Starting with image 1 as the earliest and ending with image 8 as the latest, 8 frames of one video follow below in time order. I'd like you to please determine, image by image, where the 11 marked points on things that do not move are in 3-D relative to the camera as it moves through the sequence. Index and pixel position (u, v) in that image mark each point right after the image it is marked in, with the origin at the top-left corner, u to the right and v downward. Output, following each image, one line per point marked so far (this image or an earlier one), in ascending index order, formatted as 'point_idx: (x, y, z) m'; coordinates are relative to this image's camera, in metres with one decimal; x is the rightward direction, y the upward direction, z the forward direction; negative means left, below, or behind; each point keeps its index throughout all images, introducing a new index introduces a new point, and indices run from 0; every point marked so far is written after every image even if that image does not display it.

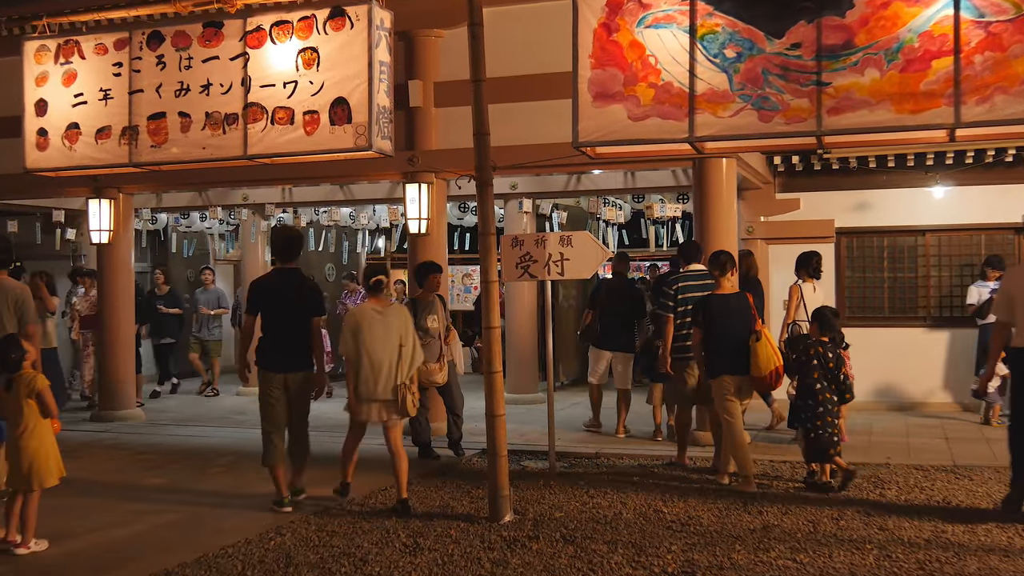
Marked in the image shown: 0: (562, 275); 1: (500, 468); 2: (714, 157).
0: (+0.3, +0.1, +8.3) m
1: (-0.1, -1.0, +6.5) m
2: (+1.6, +1.1, +9.8) m
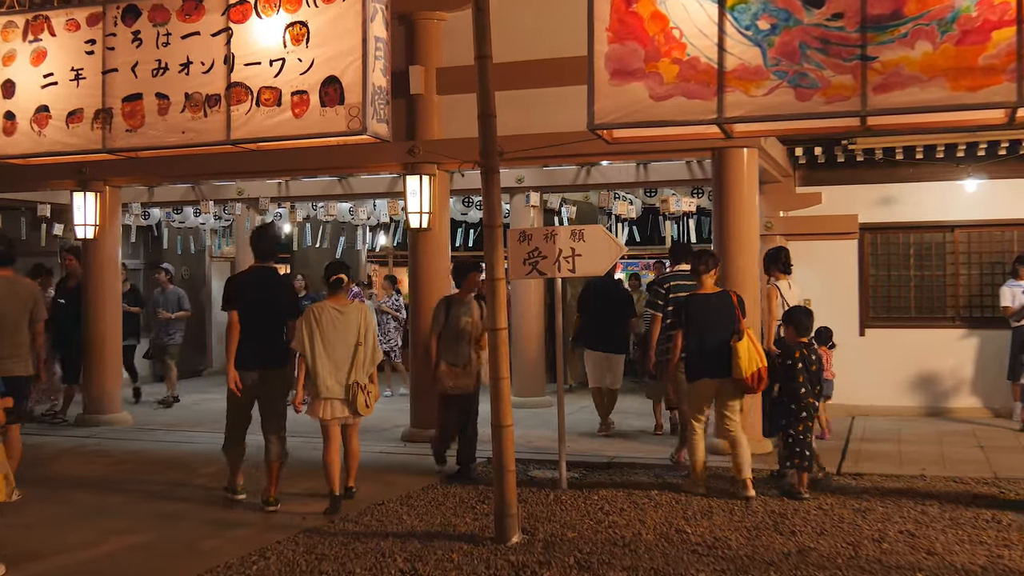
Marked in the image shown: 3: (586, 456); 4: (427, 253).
0: (+0.4, +0.1, +7.7) m
1: (0.0, -1.0, +5.9) m
2: (+1.7, +1.1, +9.2) m
3: (+0.5, -1.3, +9.1) m
4: (-0.7, +0.3, +10.1) m
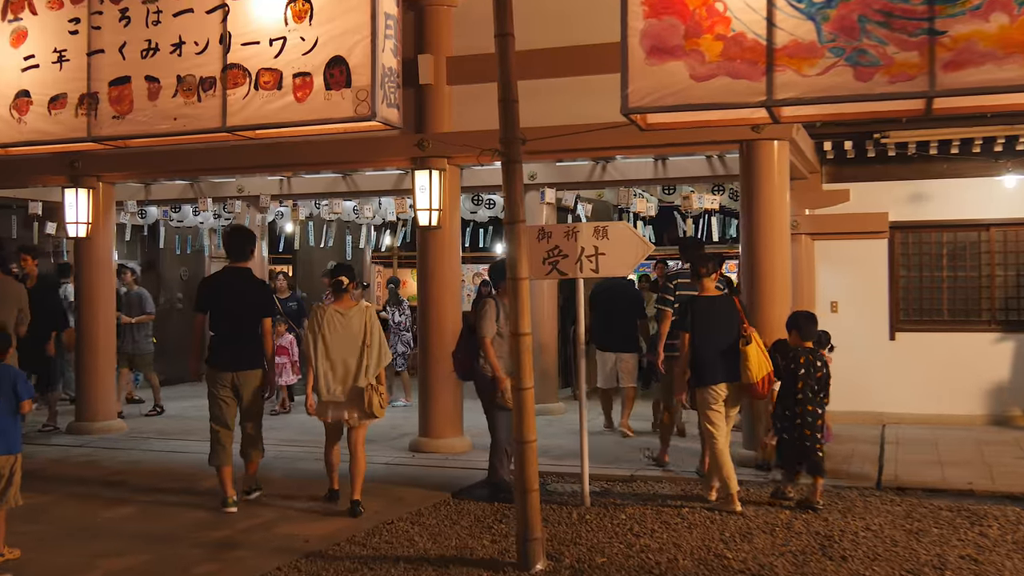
0: (+0.5, +0.1, +7.2) m
1: (+0.1, -1.0, +5.4) m
2: (+1.8, +1.1, +8.6) m
3: (+0.6, -1.3, +8.6) m
4: (-0.6, +0.3, +9.5) m
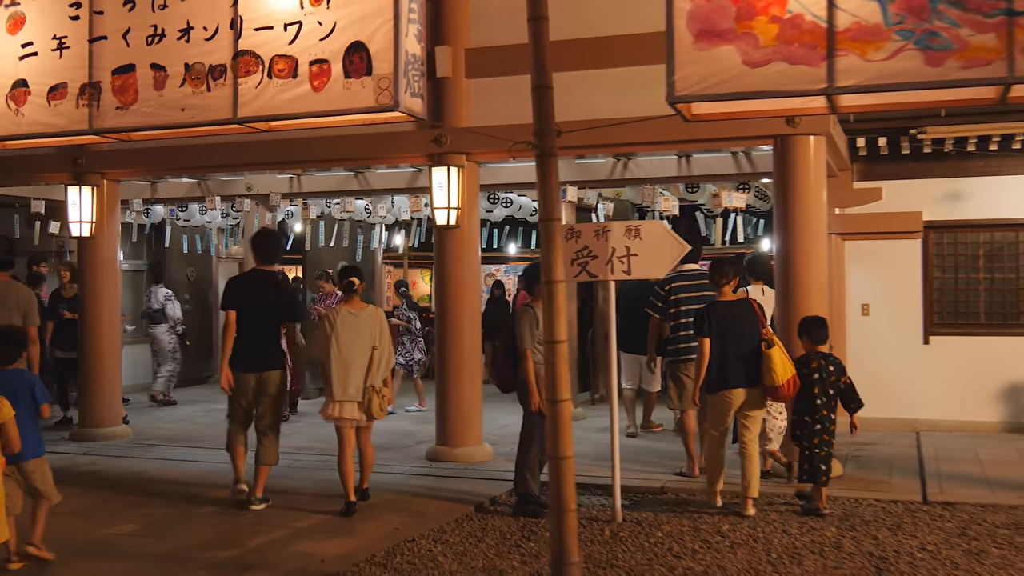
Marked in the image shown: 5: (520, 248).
0: (+0.7, +0.1, +6.8) m
1: (+0.2, -1.0, +5.0) m
2: (+2.0, +1.0, +8.2) m
3: (+0.8, -1.3, +8.2) m
4: (-0.4, +0.3, +9.1) m
5: (+0.1, +0.5, +16.4) m
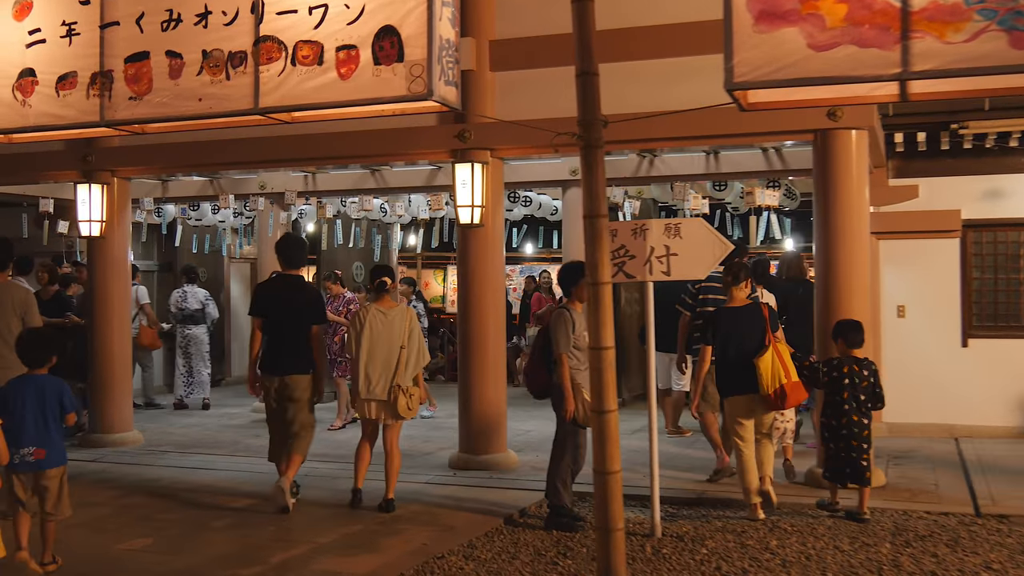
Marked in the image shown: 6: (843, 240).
0: (+0.8, +0.1, +6.4) m
1: (+0.4, -1.0, +4.6) m
2: (+2.1, +1.0, +7.8) m
3: (+1.0, -1.3, +7.8) m
4: (-0.2, +0.2, +8.8) m
5: (+0.3, +0.5, +16.1) m
6: (+2.2, +0.3, +7.9) m
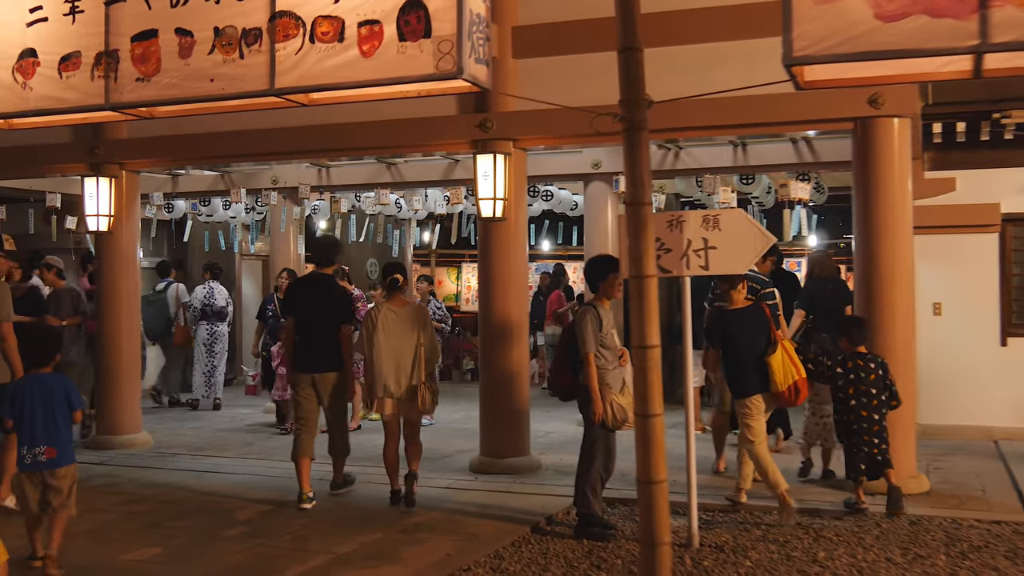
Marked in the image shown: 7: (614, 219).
0: (+1.0, +0.1, +6.1) m
1: (+0.5, -1.0, +4.3) m
2: (+2.3, +1.1, +7.5) m
3: (+1.1, -1.3, +7.5) m
4: (-0.1, +0.3, +8.4) m
5: (+0.6, +0.6, +15.7) m
6: (+2.3, +0.4, +7.5) m
7: (+0.9, +0.6, +11.0) m
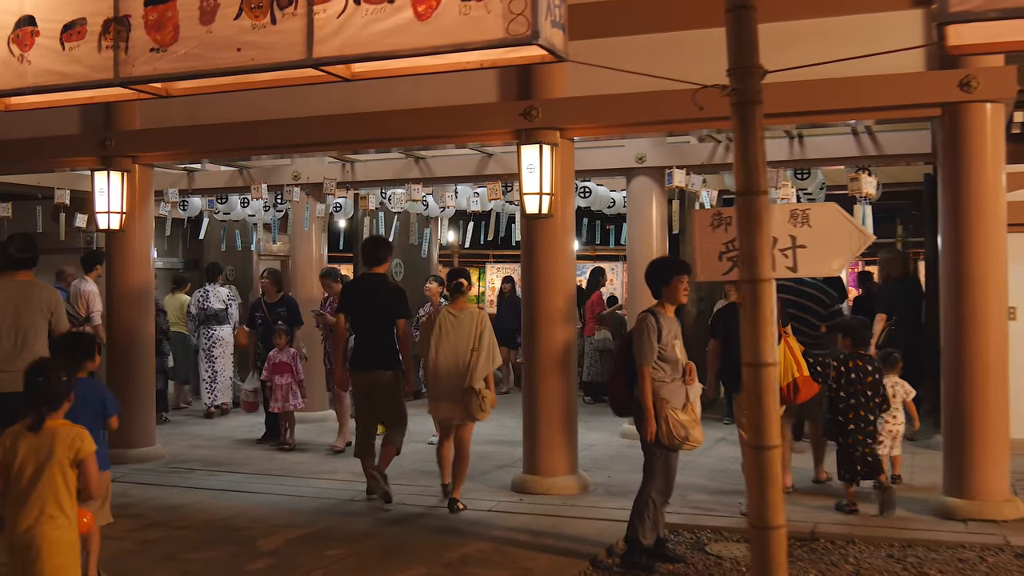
0: (+1.3, +0.1, +5.3) m
1: (+0.8, -1.0, +3.5) m
2: (+2.6, +1.0, +6.7) m
3: (+1.4, -1.3, +6.8) m
4: (+0.2, +0.3, +7.7) m
5: (+0.9, +0.5, +15.0) m
6: (+2.6, +0.3, +6.8) m
7: (+1.2, +0.6, +10.3) m
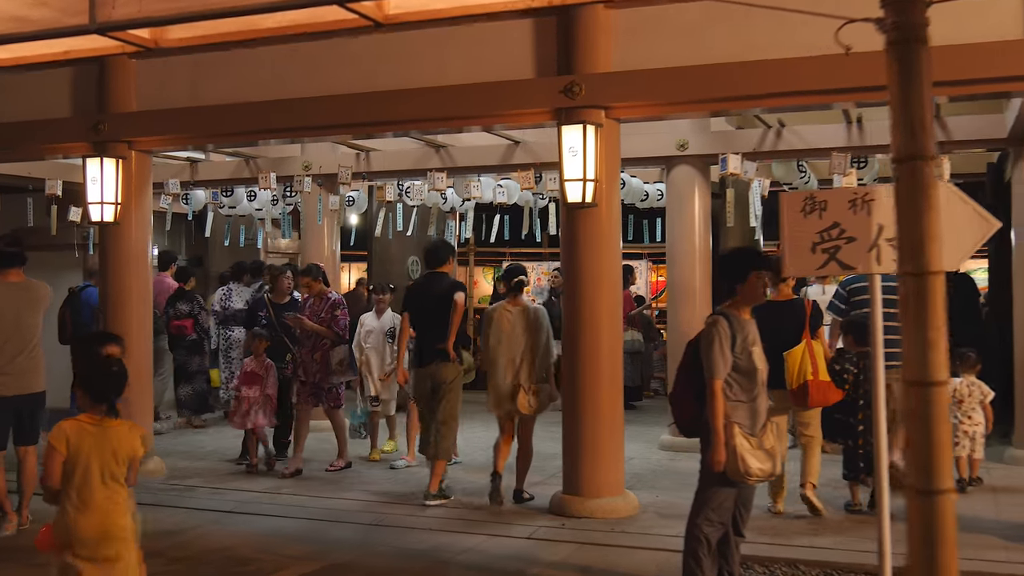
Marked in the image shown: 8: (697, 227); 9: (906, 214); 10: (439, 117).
0: (+1.5, +0.1, +4.5) m
1: (+1.0, -1.0, +2.7) m
2: (+2.8, +1.1, +5.9) m
3: (+1.6, -1.3, +5.9) m
4: (+0.5, +0.3, +6.9) m
5: (+1.2, +0.6, +14.1) m
6: (+2.8, +0.3, +5.9) m
7: (+1.5, +0.6, +9.5) m
8: (+1.5, +0.5, +9.5) m
9: (+0.9, +0.2, +2.7) m
10: (-0.4, +1.0, +7.2) m
